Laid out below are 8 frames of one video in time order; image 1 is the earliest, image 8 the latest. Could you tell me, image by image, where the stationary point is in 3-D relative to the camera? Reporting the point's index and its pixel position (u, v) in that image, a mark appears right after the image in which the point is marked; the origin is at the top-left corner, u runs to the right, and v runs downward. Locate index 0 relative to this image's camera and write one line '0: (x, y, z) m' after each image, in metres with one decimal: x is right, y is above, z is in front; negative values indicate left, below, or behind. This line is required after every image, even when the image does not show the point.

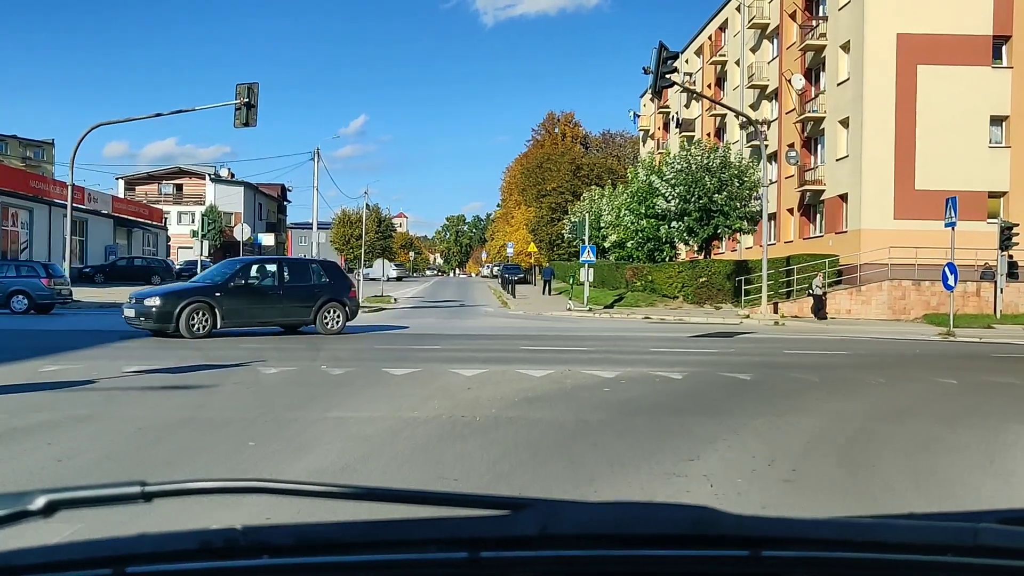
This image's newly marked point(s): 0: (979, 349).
0: (+7.1, -0.9, +14.4) m
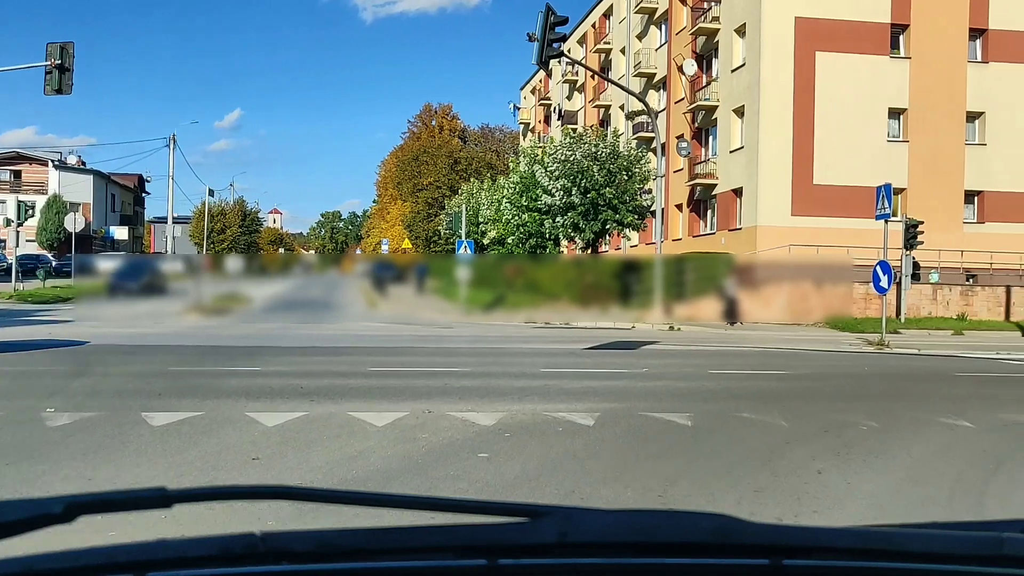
0: (+5.3, -1.0, +12.1) m
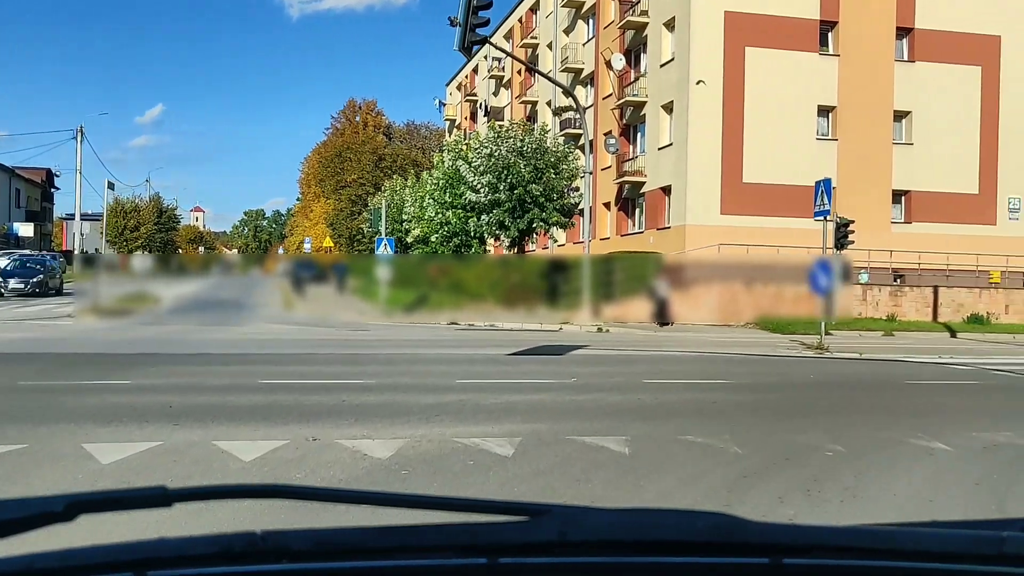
0: (+4.3, -1.0, +11.4) m
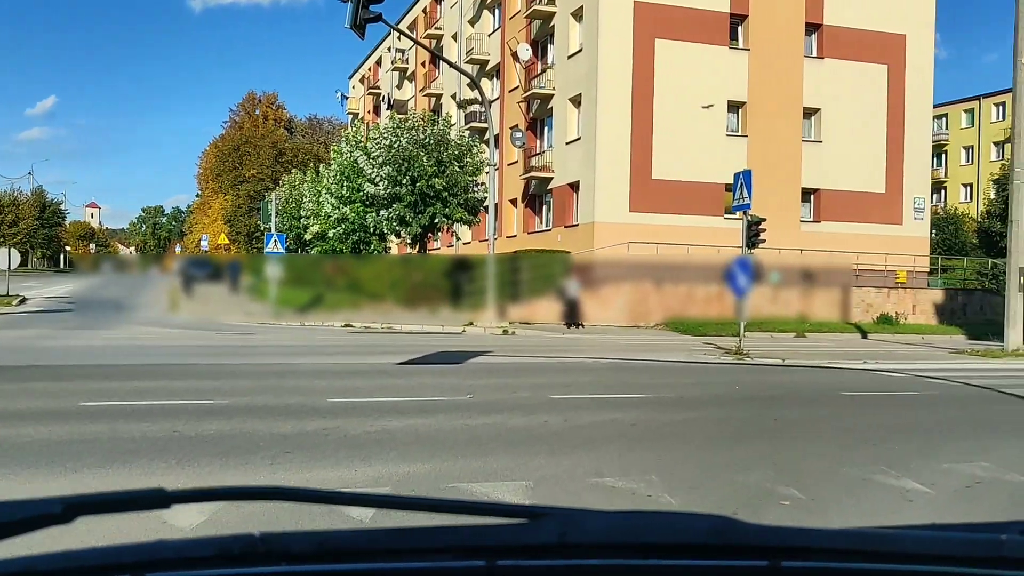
0: (+3.1, -1.0, +10.5) m
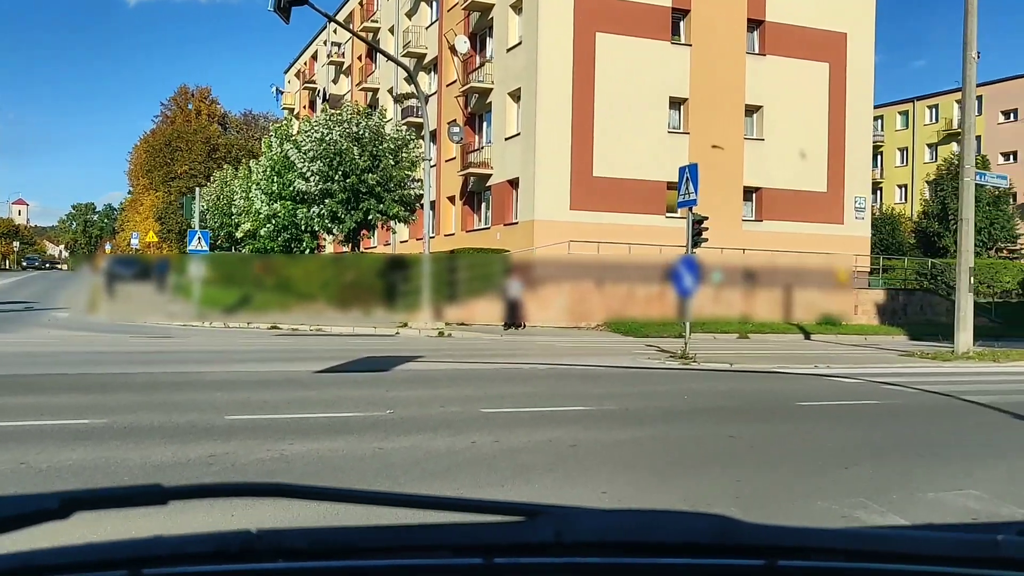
0: (+2.4, -1.0, +9.9) m
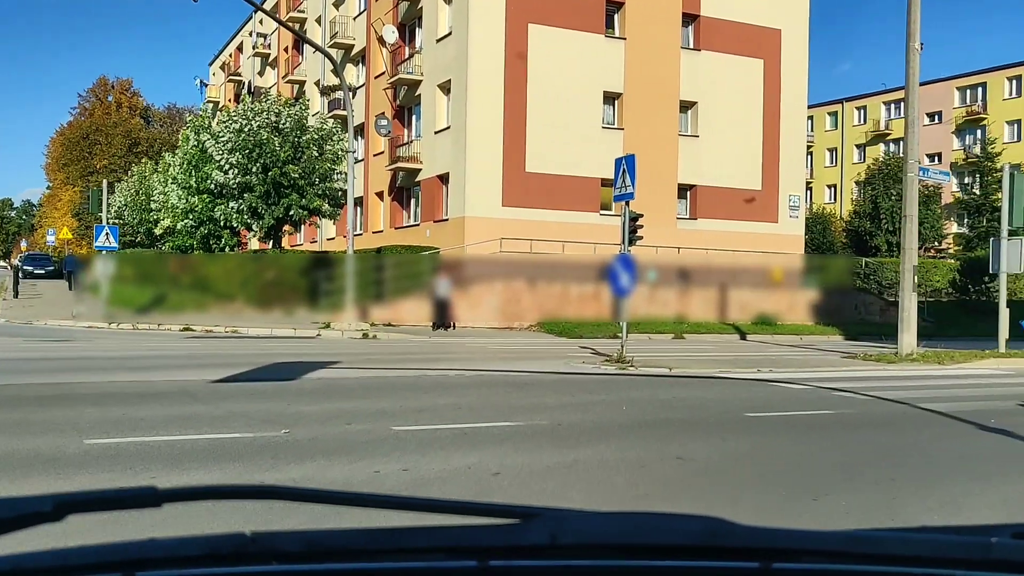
0: (+1.7, -1.0, +9.2) m
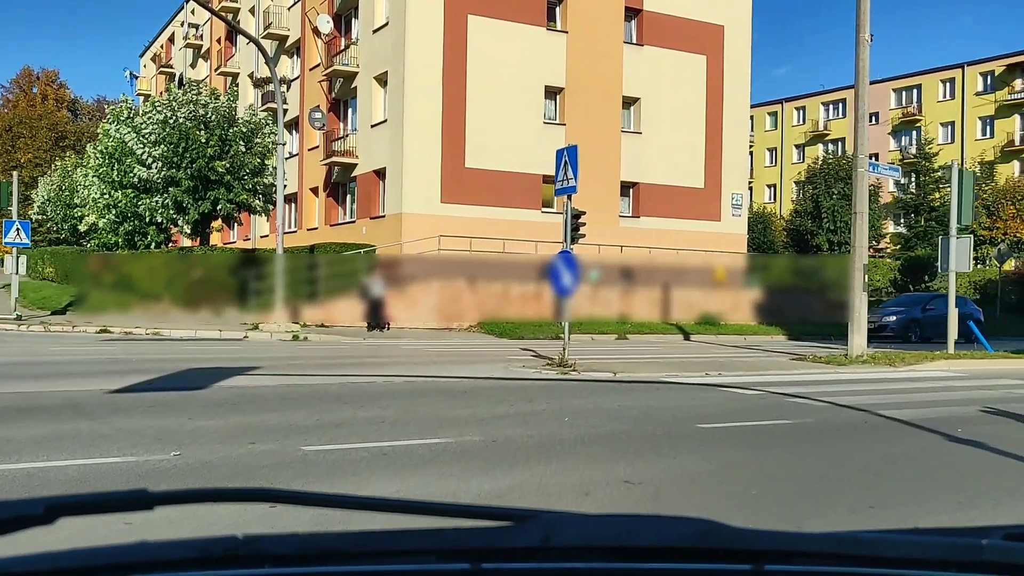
0: (+1.1, -1.0, +8.6) m
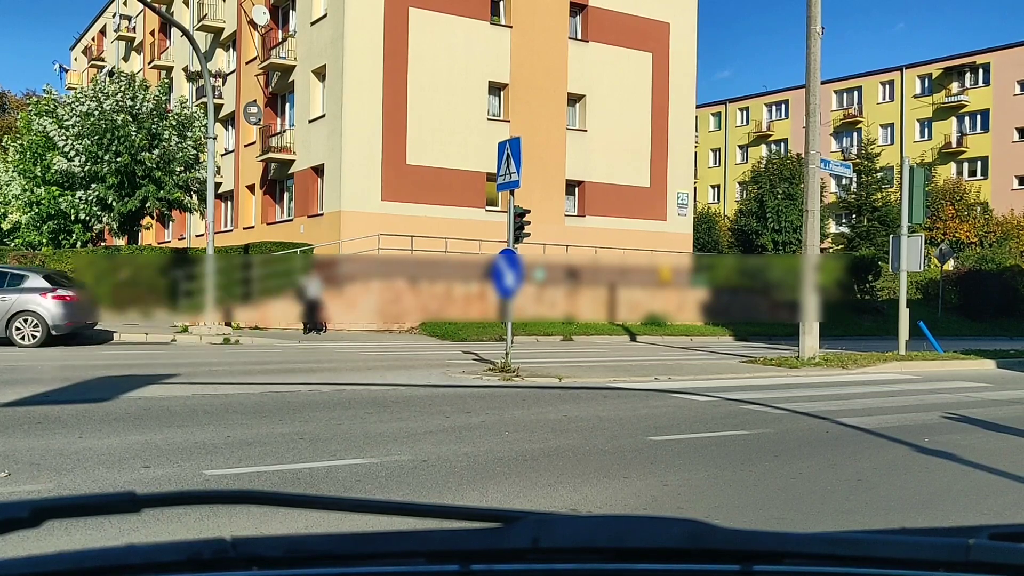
0: (+0.5, -1.0, +8.0) m
